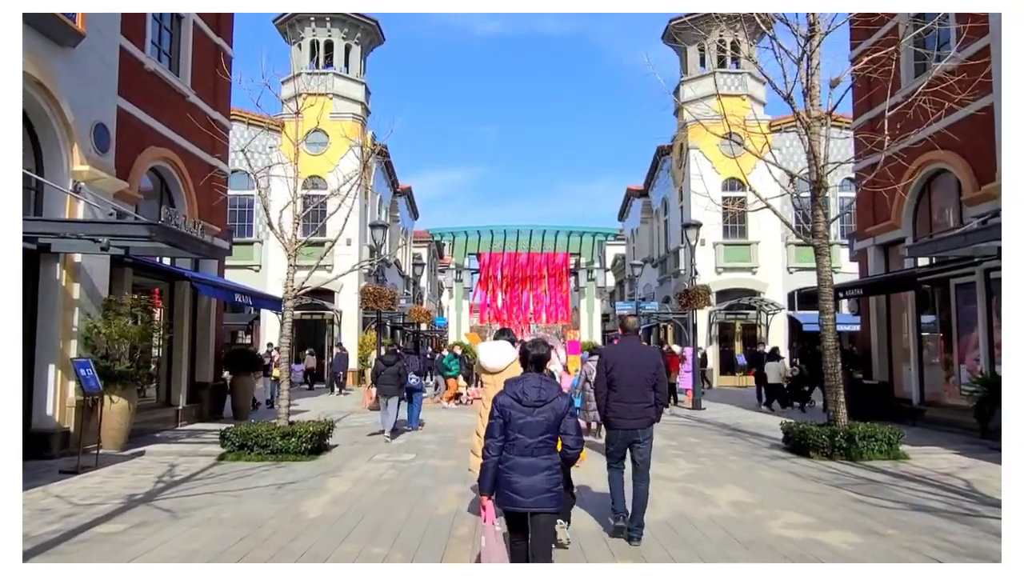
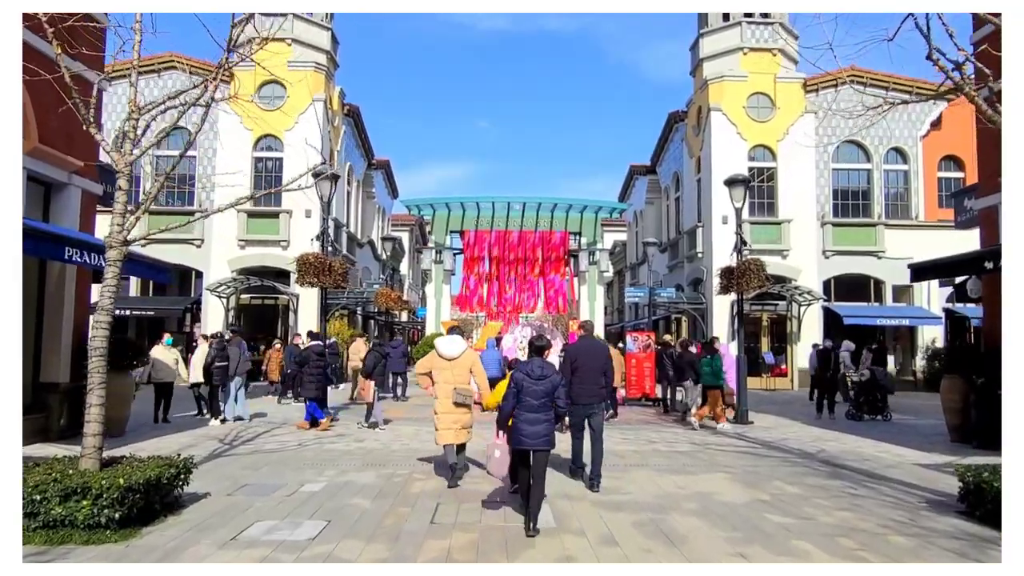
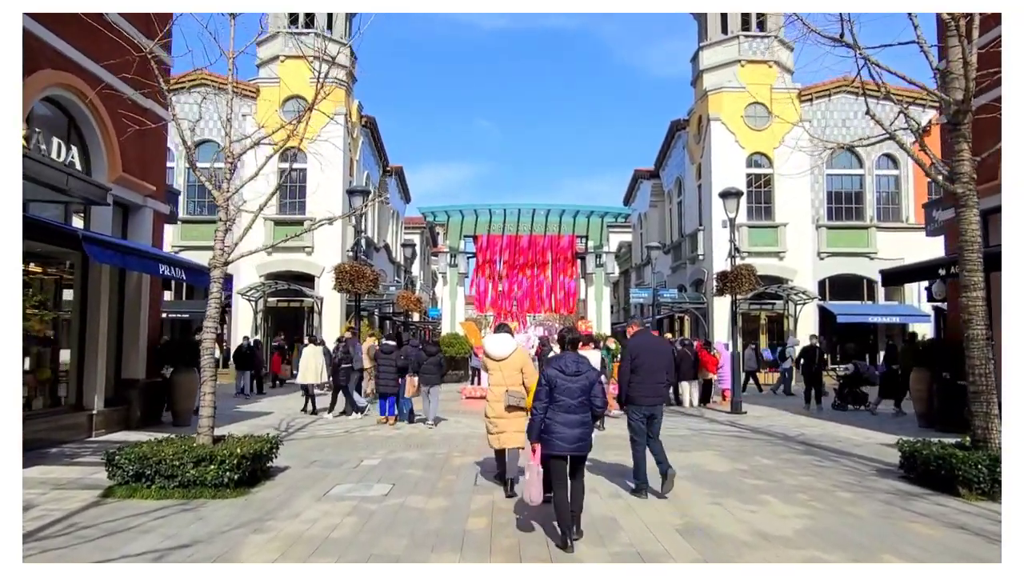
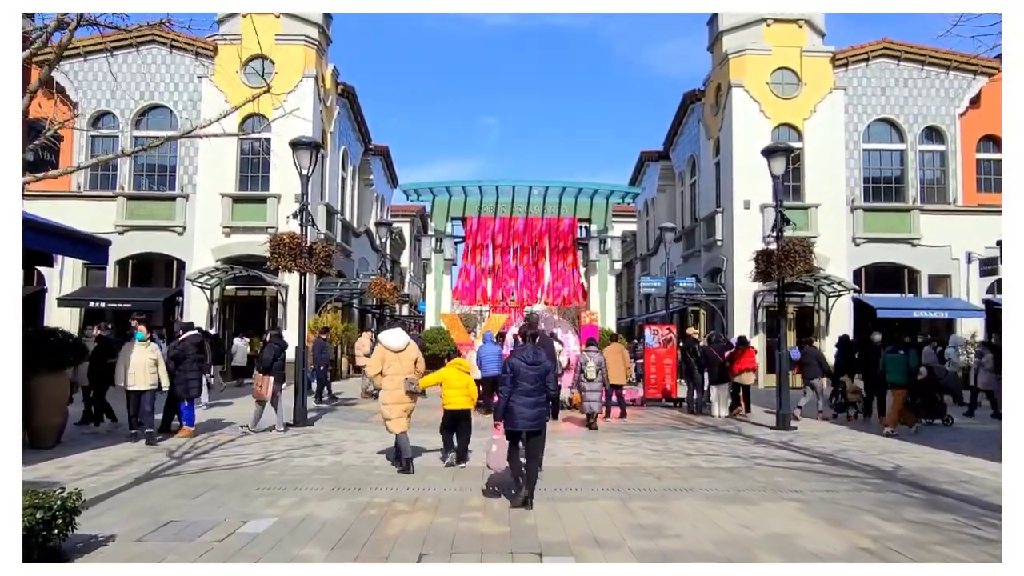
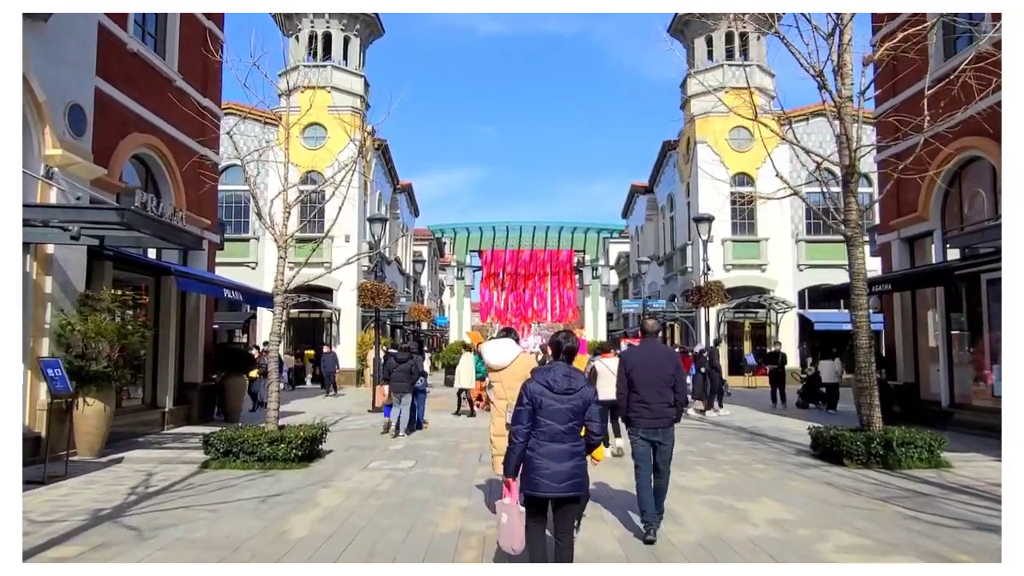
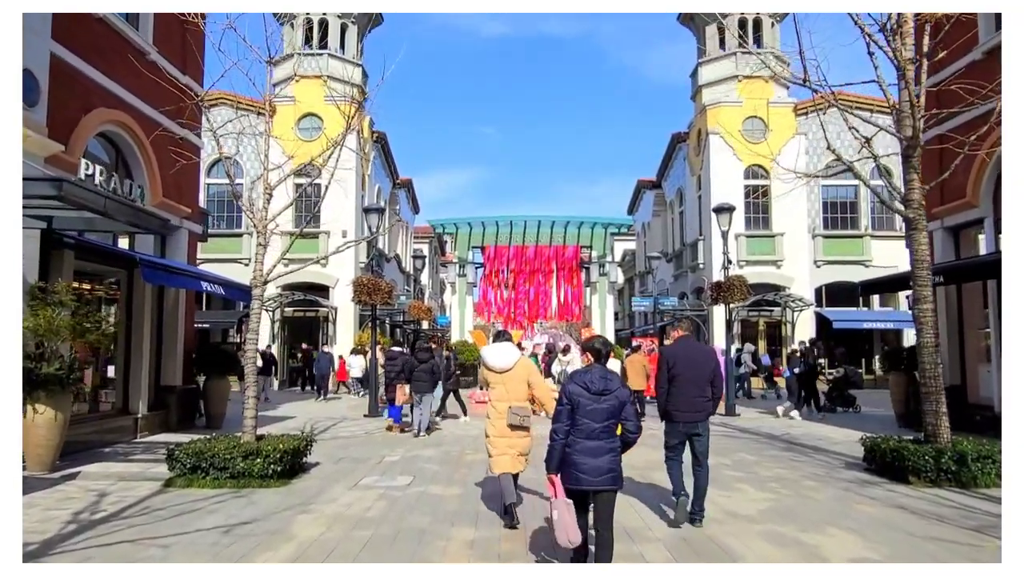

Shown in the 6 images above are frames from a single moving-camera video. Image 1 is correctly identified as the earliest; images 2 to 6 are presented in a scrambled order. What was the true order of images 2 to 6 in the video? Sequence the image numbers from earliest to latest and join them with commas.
5, 6, 3, 2, 4
